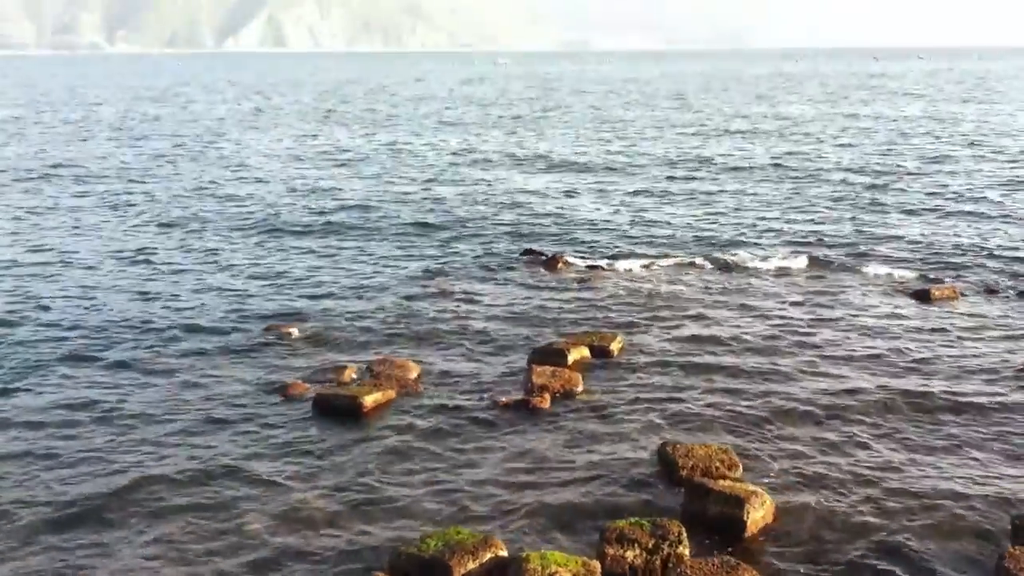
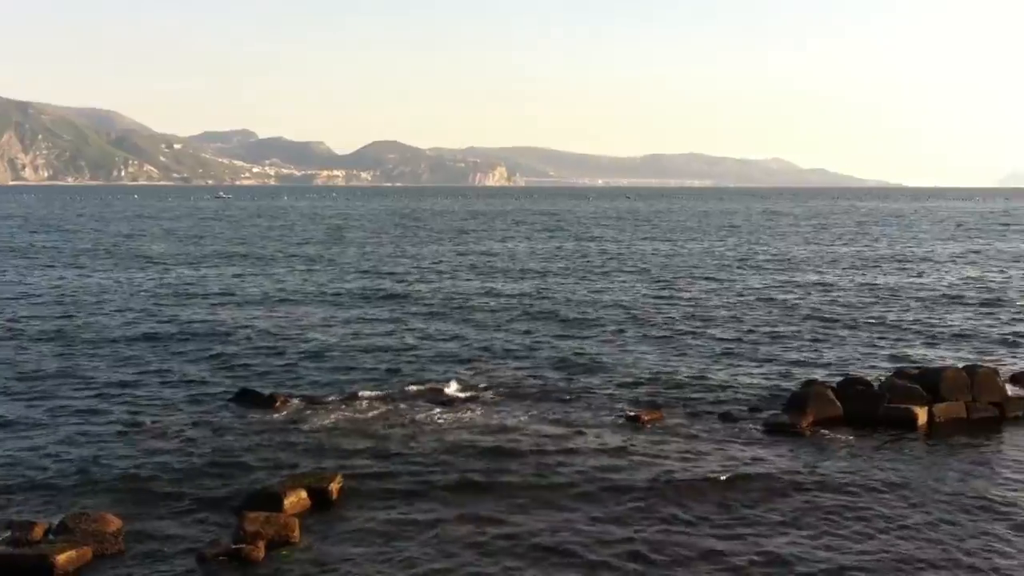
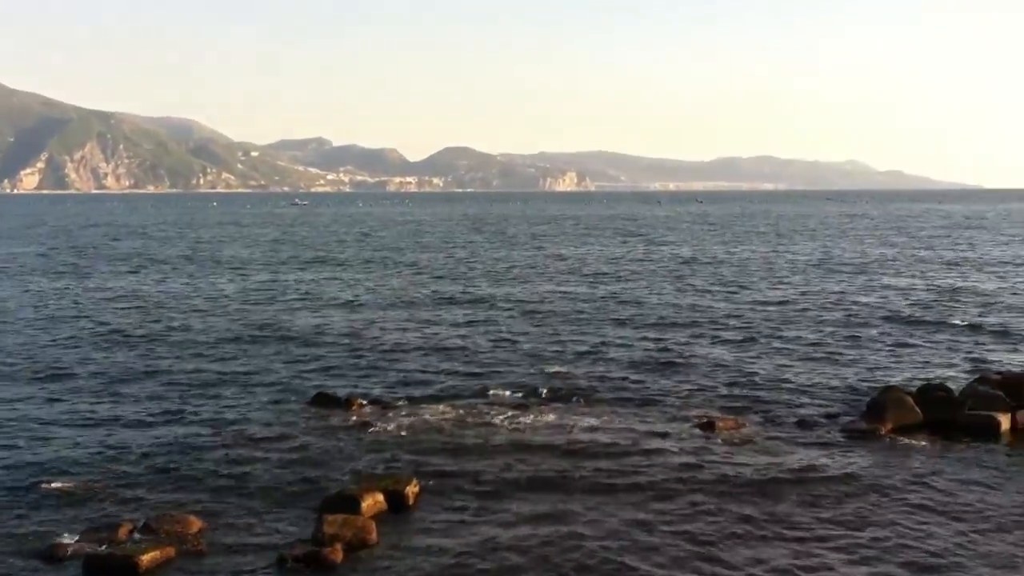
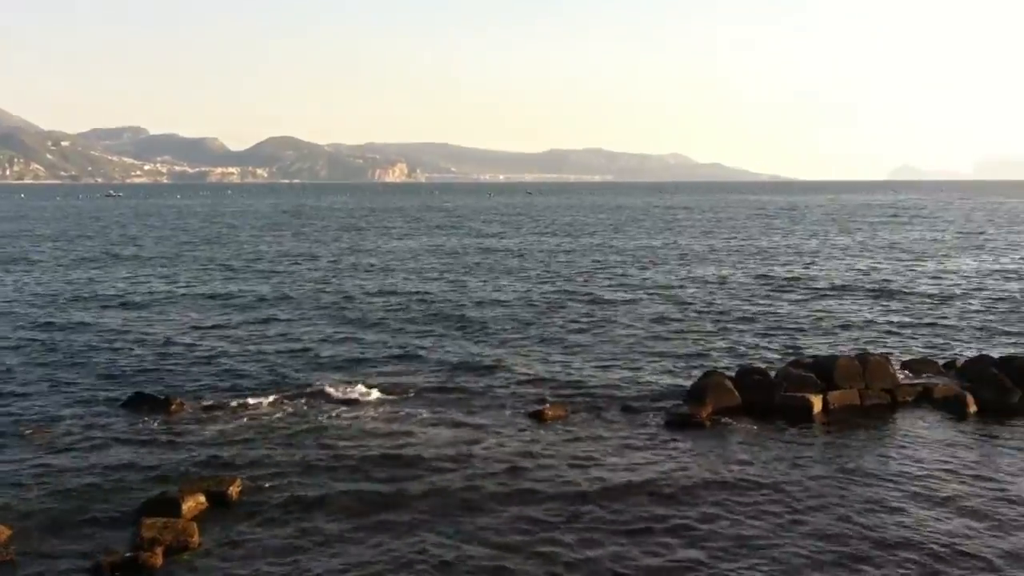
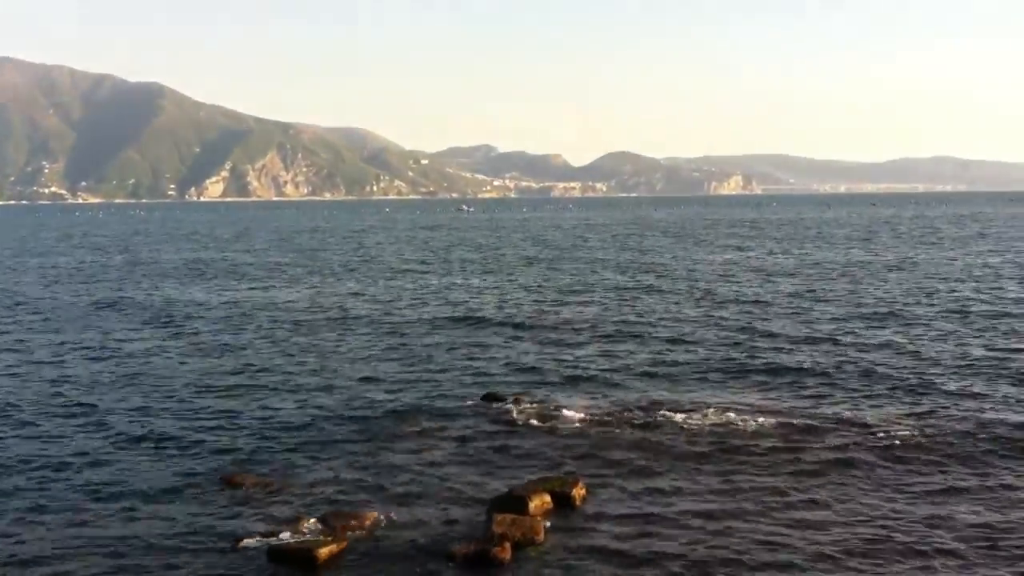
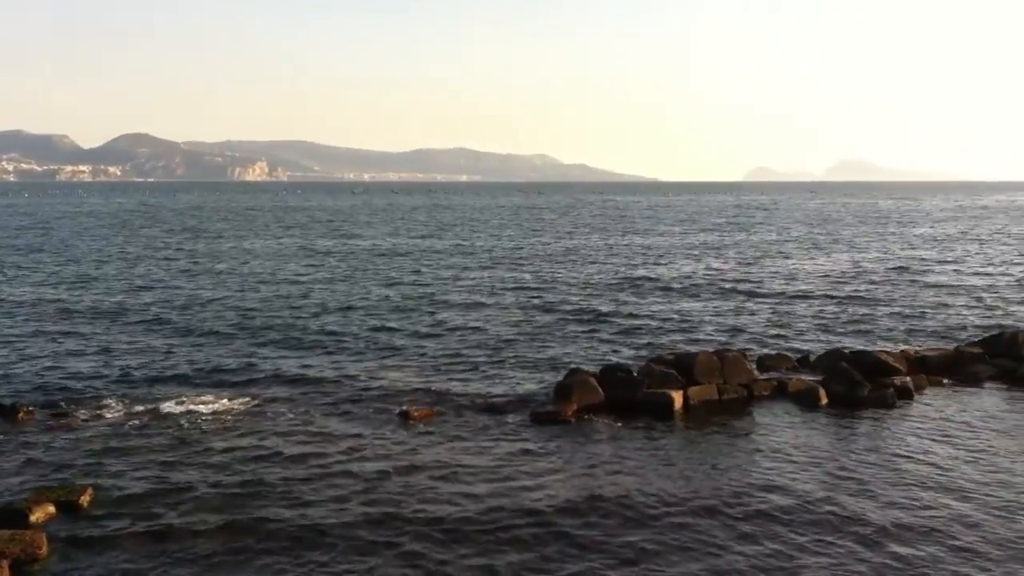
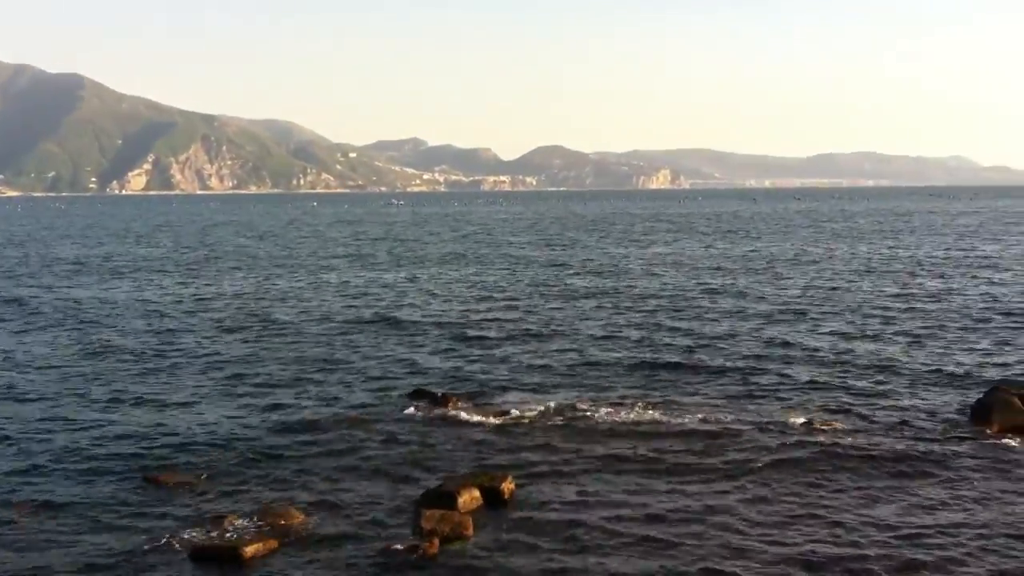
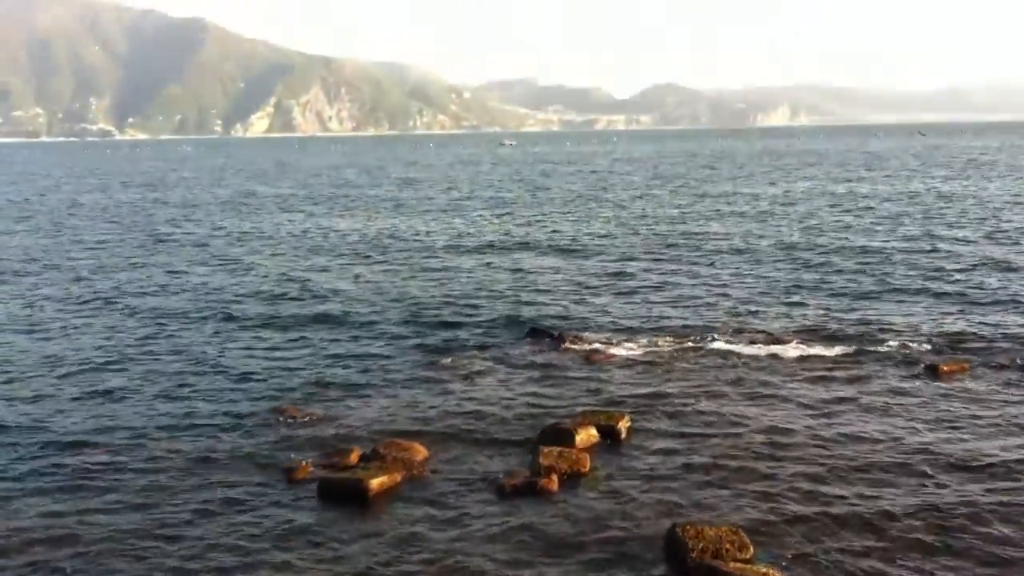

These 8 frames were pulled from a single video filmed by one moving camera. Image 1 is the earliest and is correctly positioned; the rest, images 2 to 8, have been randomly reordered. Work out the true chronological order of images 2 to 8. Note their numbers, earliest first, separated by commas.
8, 5, 7, 3, 2, 4, 6
